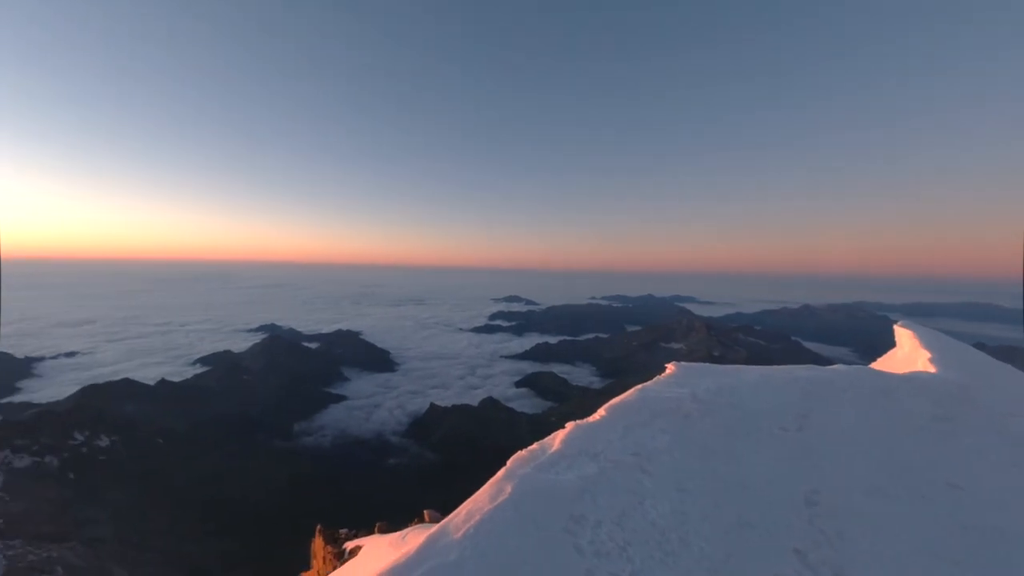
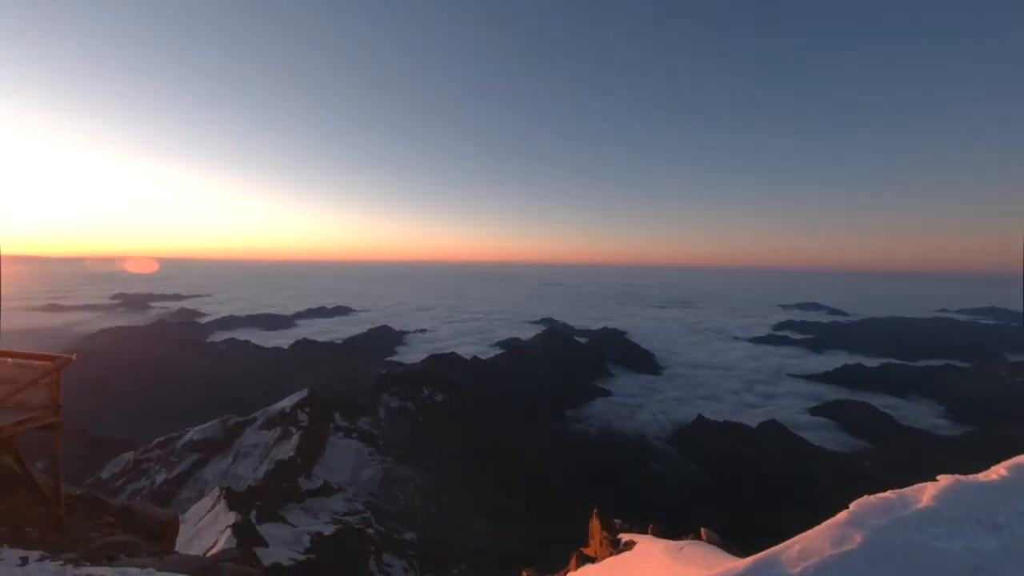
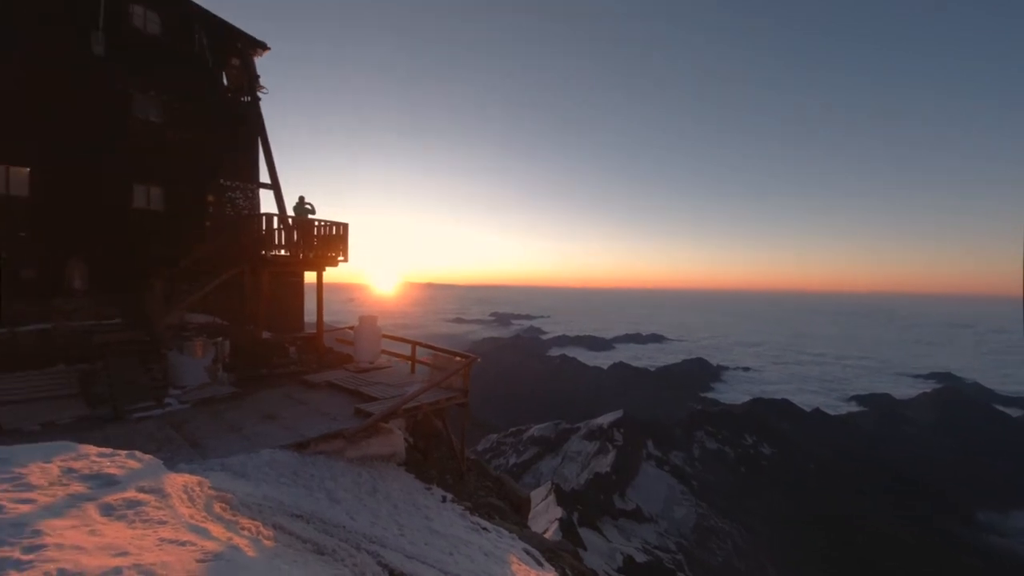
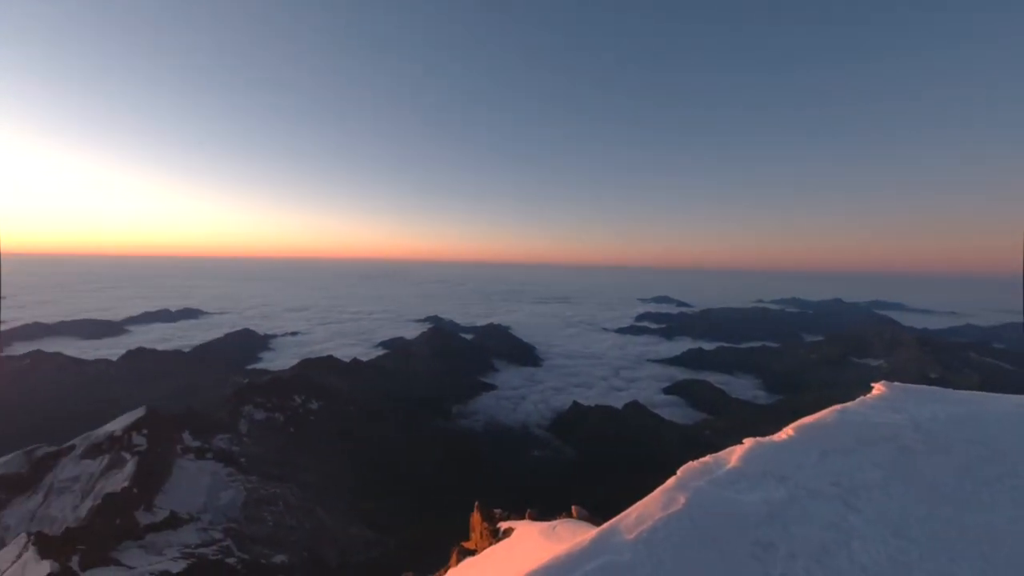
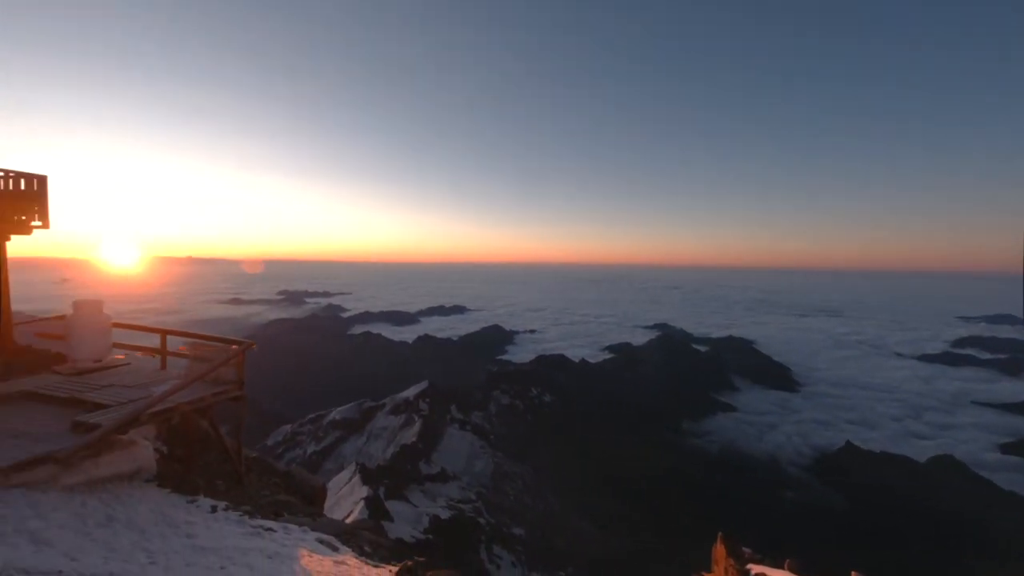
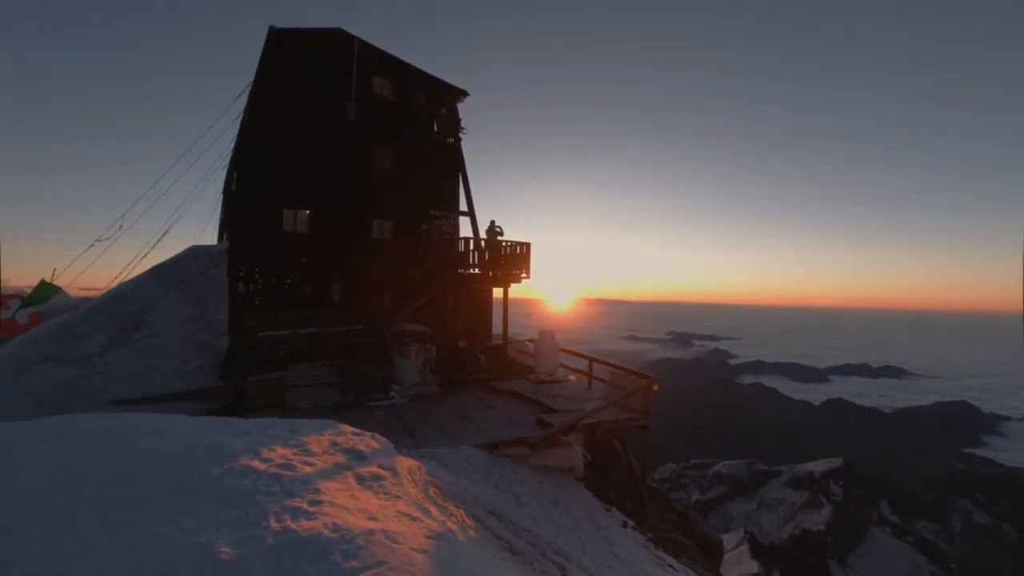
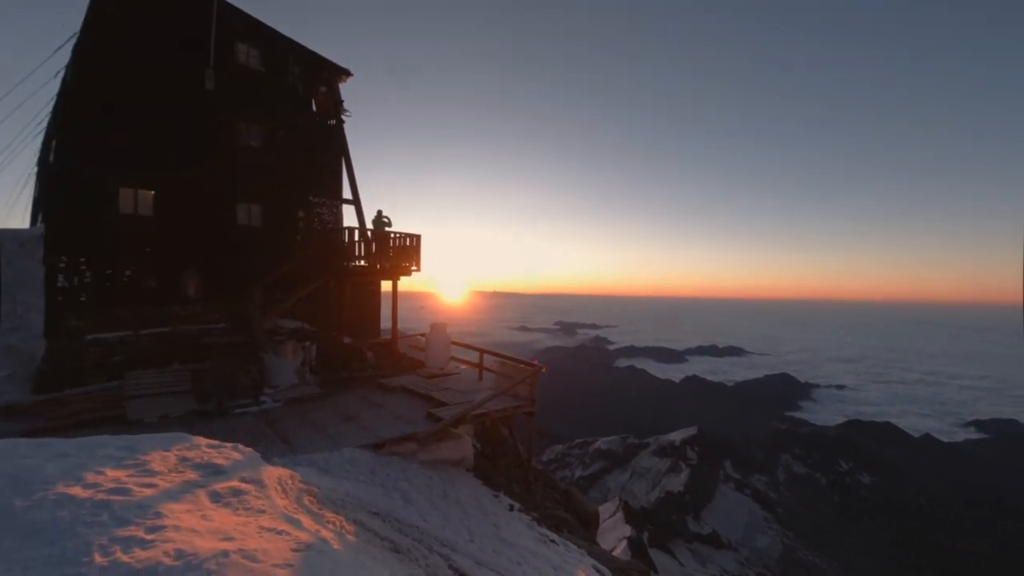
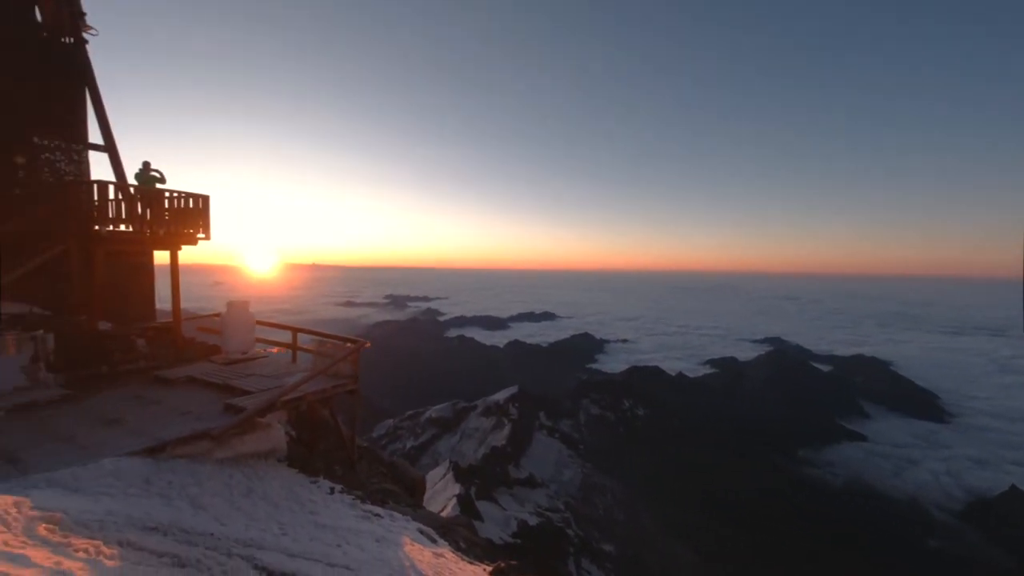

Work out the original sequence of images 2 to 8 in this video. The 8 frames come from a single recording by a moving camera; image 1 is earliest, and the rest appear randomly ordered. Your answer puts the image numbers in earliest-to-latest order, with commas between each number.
4, 2, 5, 8, 3, 7, 6
